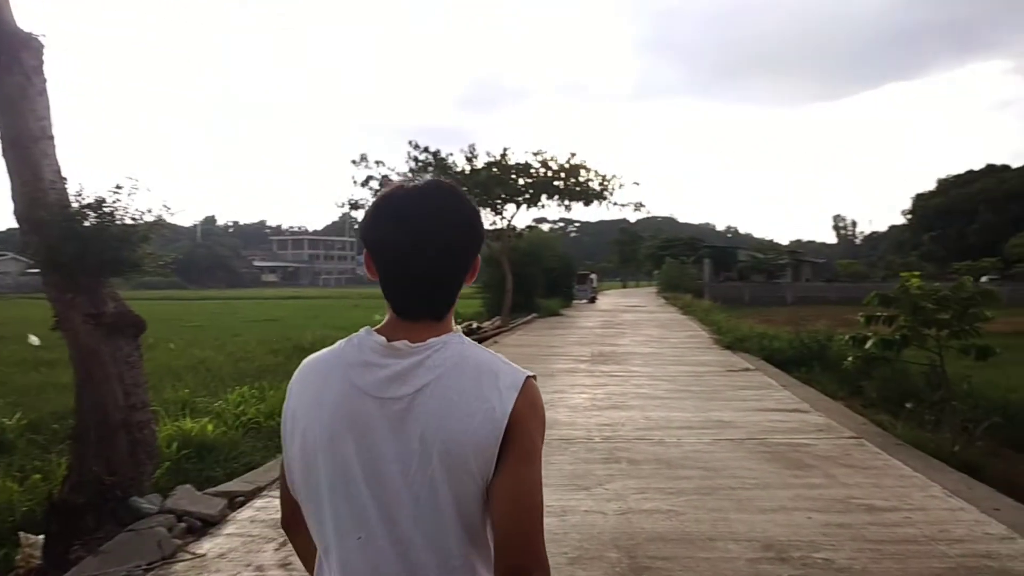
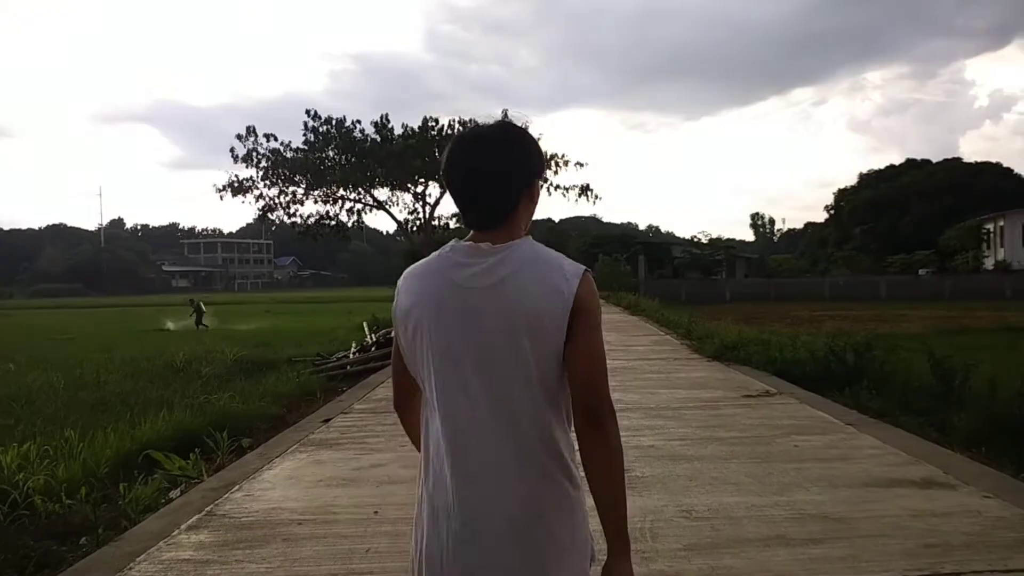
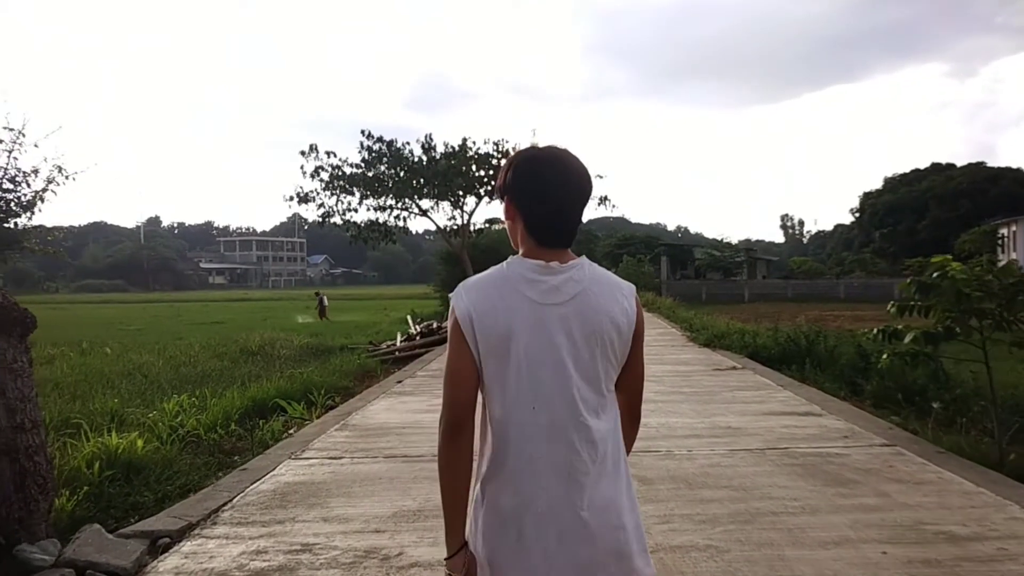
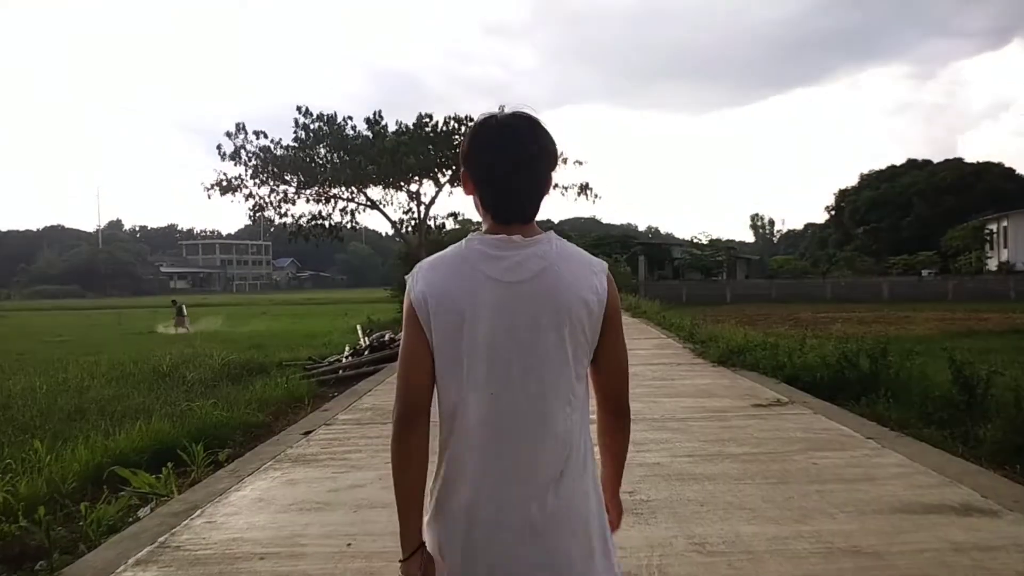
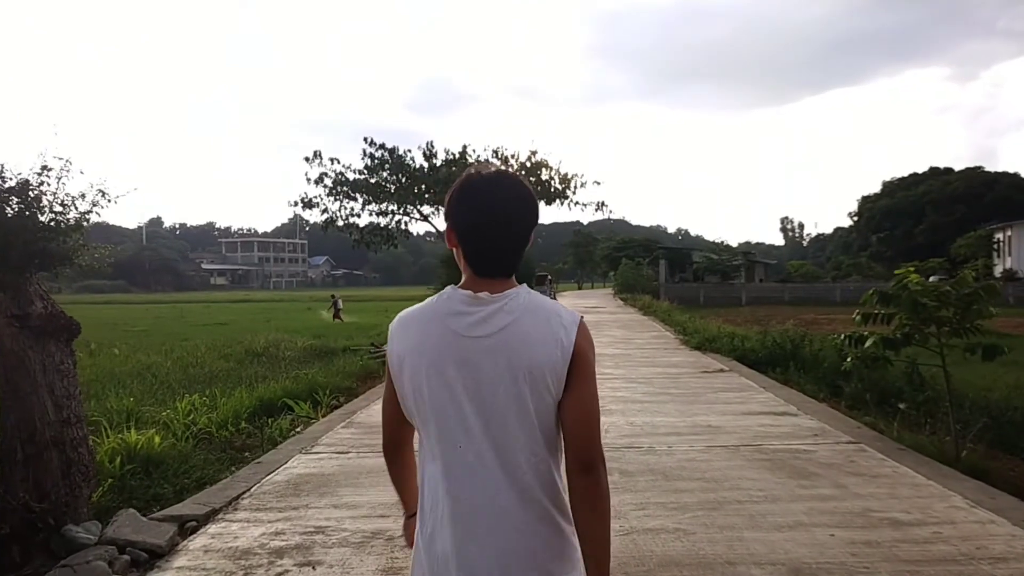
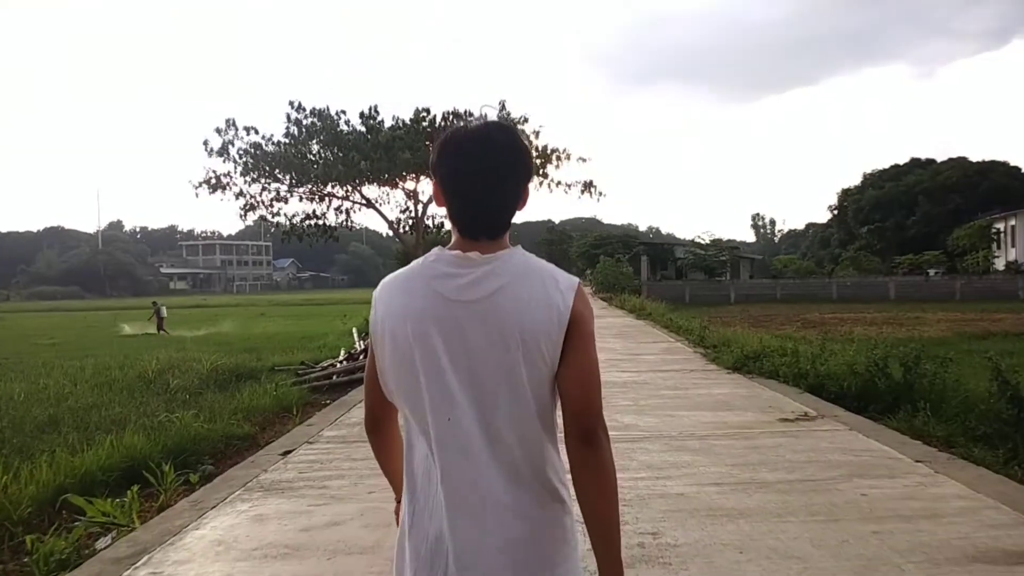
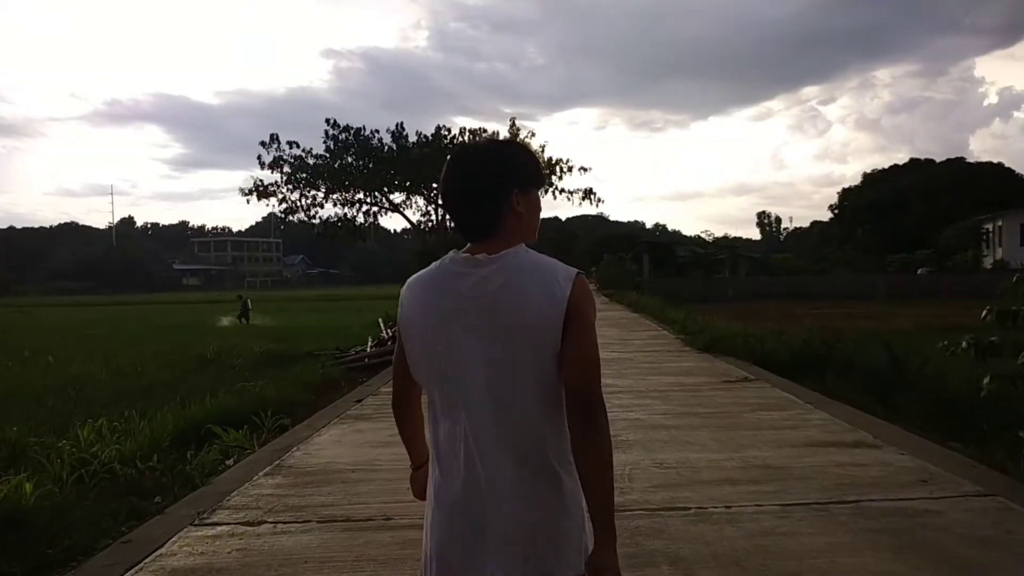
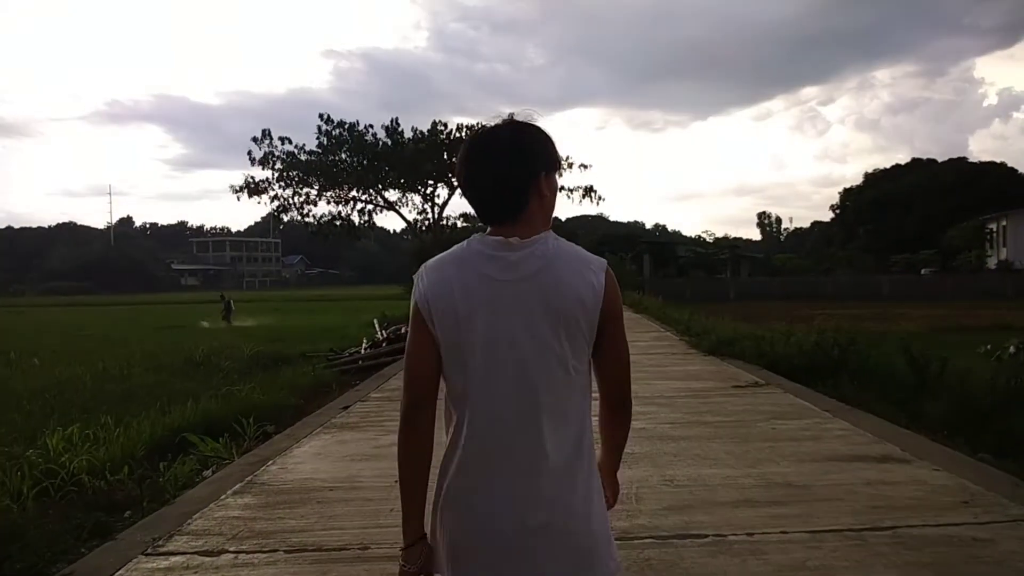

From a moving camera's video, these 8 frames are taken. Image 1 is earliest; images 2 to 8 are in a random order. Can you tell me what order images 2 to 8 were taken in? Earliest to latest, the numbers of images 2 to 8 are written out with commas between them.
5, 3, 7, 8, 2, 4, 6
